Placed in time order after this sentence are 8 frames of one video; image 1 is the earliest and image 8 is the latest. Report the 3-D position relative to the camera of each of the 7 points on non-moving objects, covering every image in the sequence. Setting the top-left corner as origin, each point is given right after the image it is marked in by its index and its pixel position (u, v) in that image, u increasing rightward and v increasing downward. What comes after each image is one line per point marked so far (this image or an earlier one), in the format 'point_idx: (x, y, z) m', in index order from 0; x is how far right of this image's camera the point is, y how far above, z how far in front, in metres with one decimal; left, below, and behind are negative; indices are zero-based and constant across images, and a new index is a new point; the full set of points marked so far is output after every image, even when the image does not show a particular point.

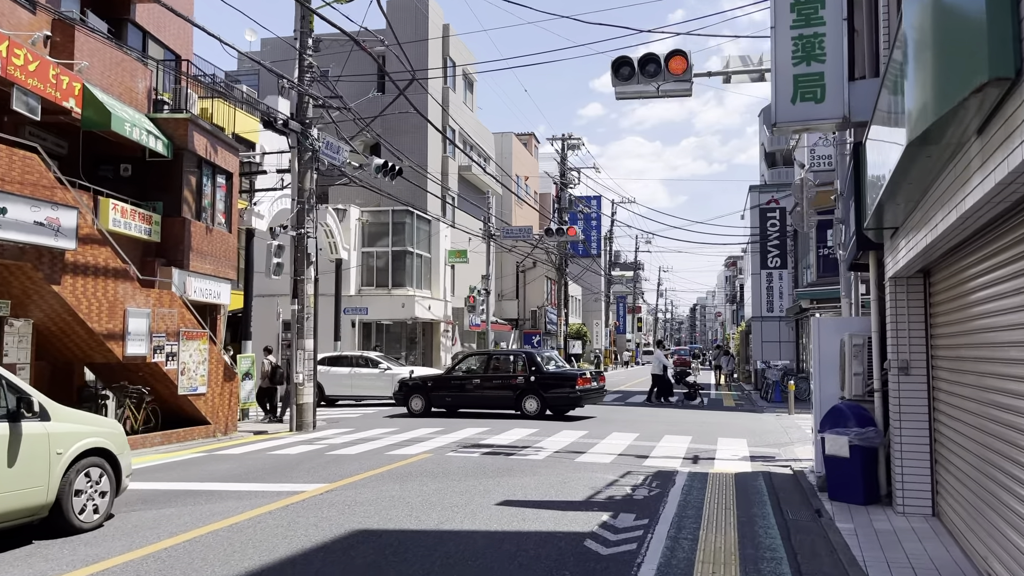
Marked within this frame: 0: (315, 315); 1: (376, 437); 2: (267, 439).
0: (-4.2, -0.6, +17.3) m
1: (-2.5, -2.8, +15.0) m
2: (-4.7, -2.9, +15.5) m
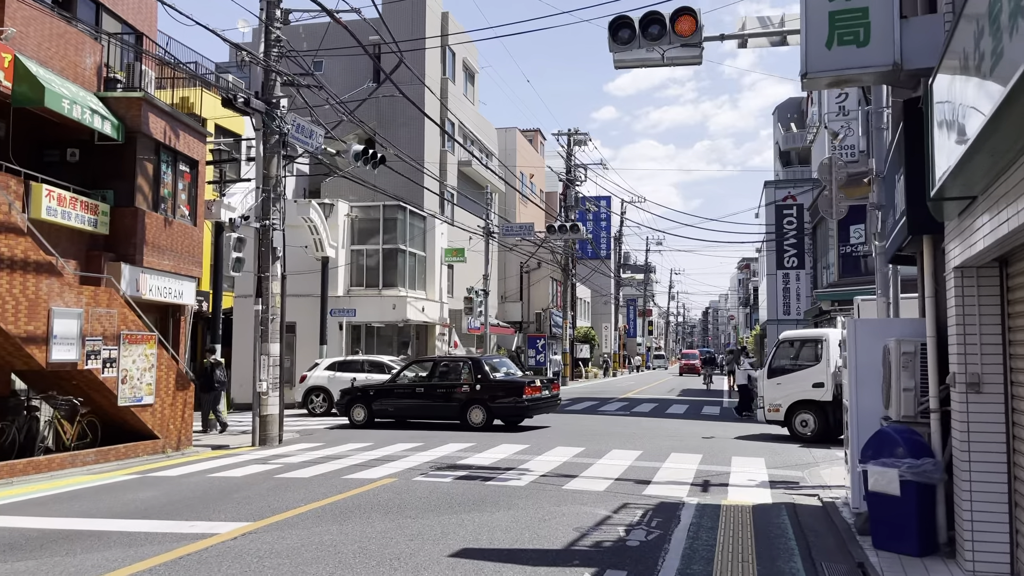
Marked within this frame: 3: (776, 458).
0: (-4.5, -0.5, +15.6) m
1: (-2.8, -2.7, +13.2) m
2: (-5.0, -2.9, +13.7) m
3: (+4.4, -2.9, +13.4) m
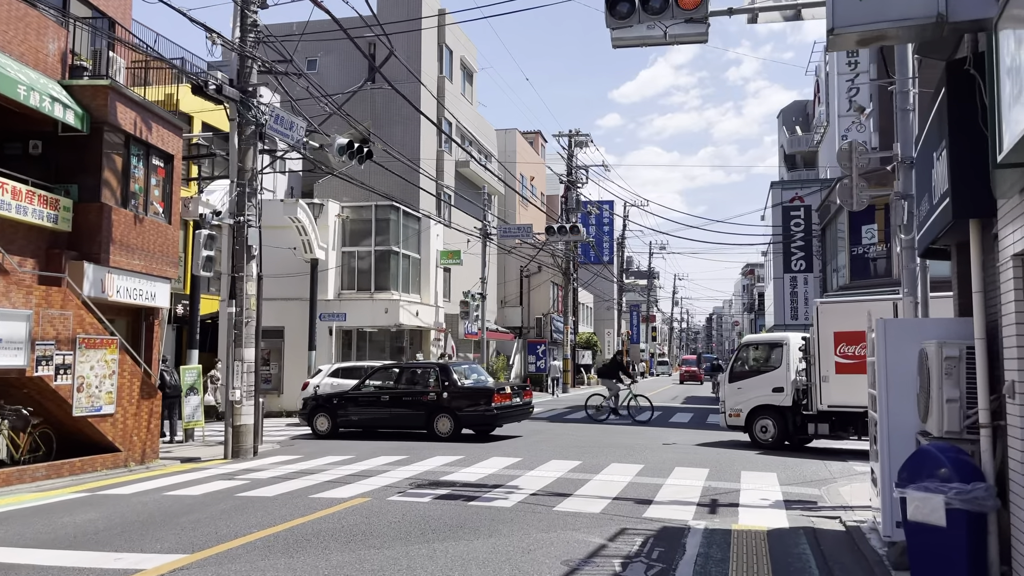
0: (-4.6, -0.6, +14.5) m
1: (-2.9, -2.7, +12.2) m
2: (-5.1, -2.9, +12.7) m
3: (+4.3, -2.9, +12.3) m
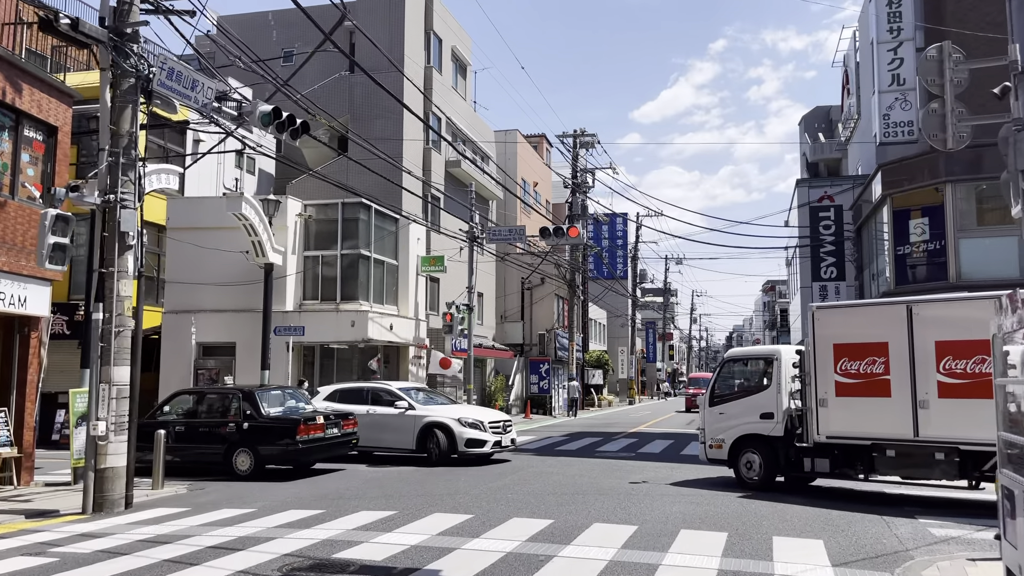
0: (-5.2, -0.6, +11.2) m
1: (-3.6, -2.7, +8.8) m
2: (-5.8, -2.9, +9.3) m
3: (+3.6, -2.8, +8.8) m
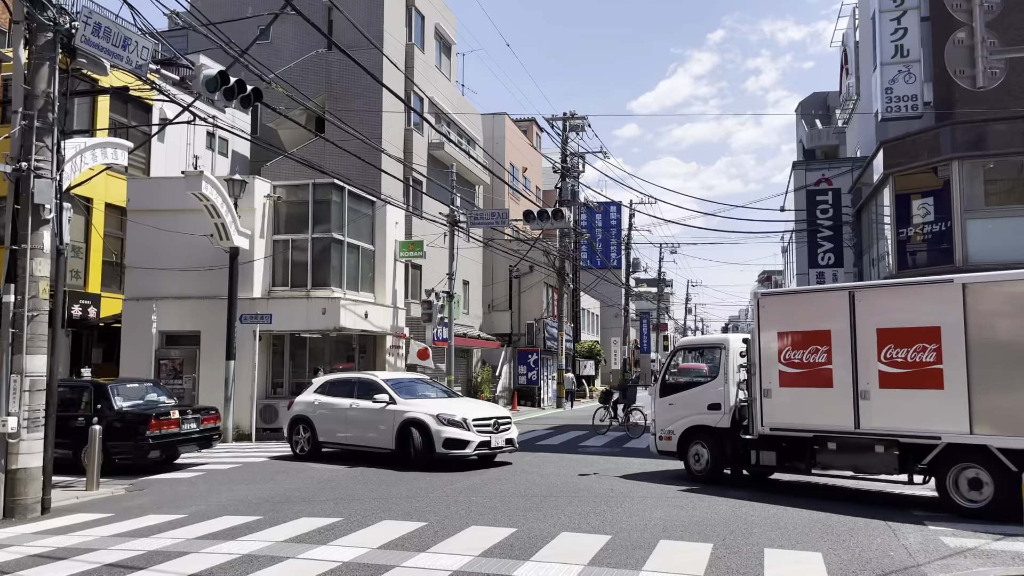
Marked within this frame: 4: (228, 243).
0: (-5.7, -0.3, +10.0) m
1: (-4.0, -2.5, +7.6) m
2: (-6.2, -2.6, +8.2) m
3: (+3.2, -2.5, +7.6) m
4: (-6.9, +1.1, +19.4) m
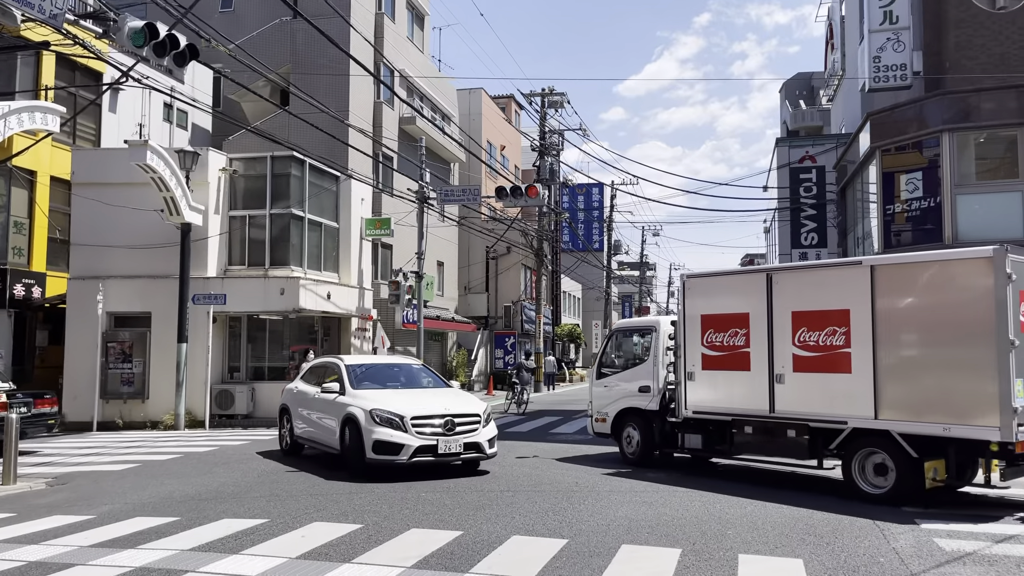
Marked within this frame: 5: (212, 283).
0: (-6.2, 0.0, +8.9) m
1: (-4.5, -2.2, +6.6) m
2: (-6.7, -2.4, +7.1) m
3: (+2.7, -2.3, +6.8) m
4: (-7.6, +1.6, +18.2) m
5: (-7.2, +0.1, +19.3) m
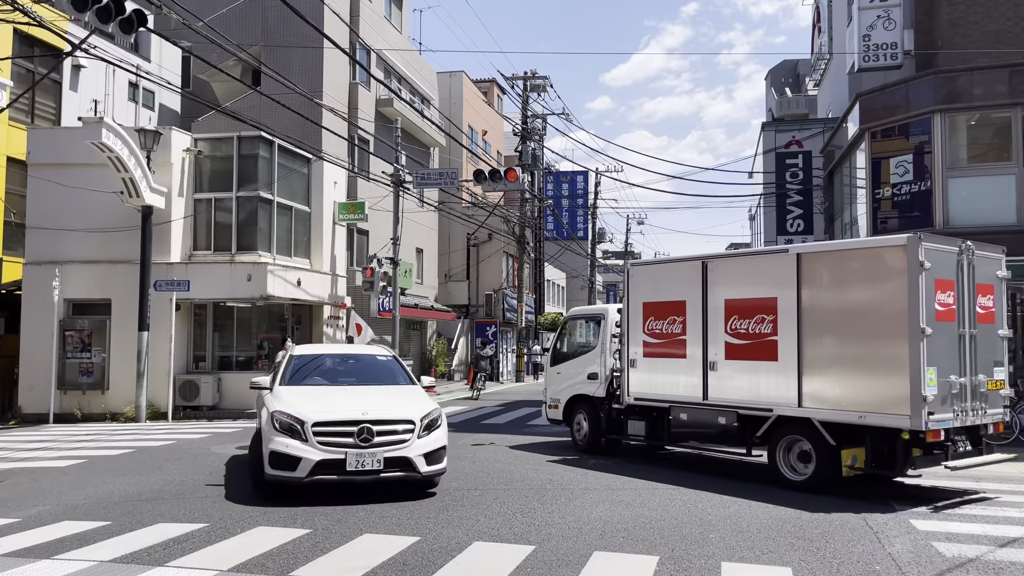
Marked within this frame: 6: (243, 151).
0: (-6.6, +0.2, +8.1) m
1: (-4.9, -2.1, +5.8) m
2: (-7.1, -2.2, +6.3) m
3: (+2.4, -2.2, +6.1) m
4: (-8.1, +1.9, +17.4) m
5: (-7.7, +0.5, +18.5) m
6: (-6.5, +3.3, +19.5) m
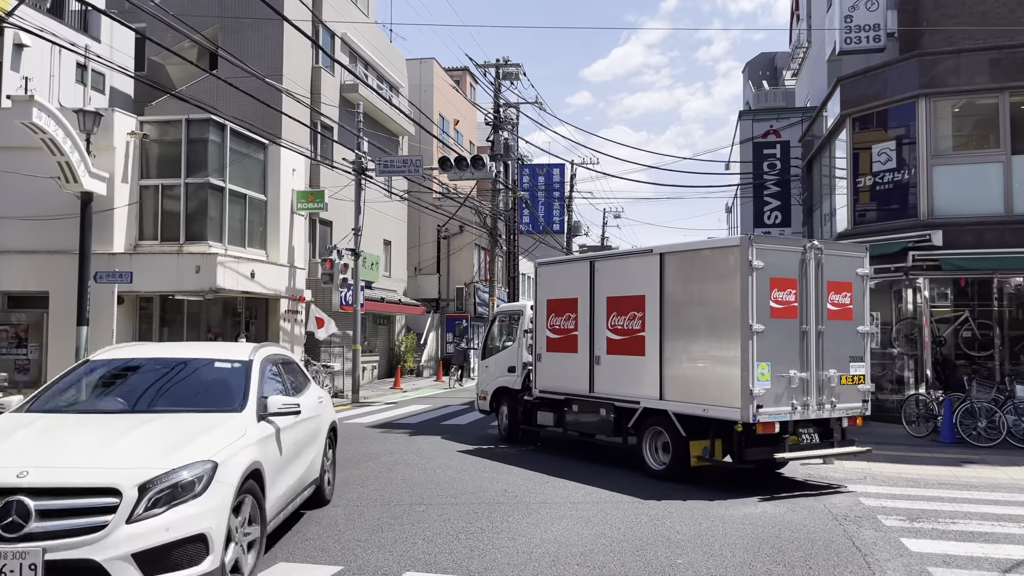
0: (-7.0, +0.3, +7.0) m
1: (-5.3, -2.0, +4.8) m
2: (-7.5, -2.1, +5.2) m
3: (+1.9, -2.1, +5.3) m
4: (-8.8, +2.1, +16.2) m
5: (-8.5, +0.6, +17.4) m
6: (-7.3, +3.5, +18.4) m
